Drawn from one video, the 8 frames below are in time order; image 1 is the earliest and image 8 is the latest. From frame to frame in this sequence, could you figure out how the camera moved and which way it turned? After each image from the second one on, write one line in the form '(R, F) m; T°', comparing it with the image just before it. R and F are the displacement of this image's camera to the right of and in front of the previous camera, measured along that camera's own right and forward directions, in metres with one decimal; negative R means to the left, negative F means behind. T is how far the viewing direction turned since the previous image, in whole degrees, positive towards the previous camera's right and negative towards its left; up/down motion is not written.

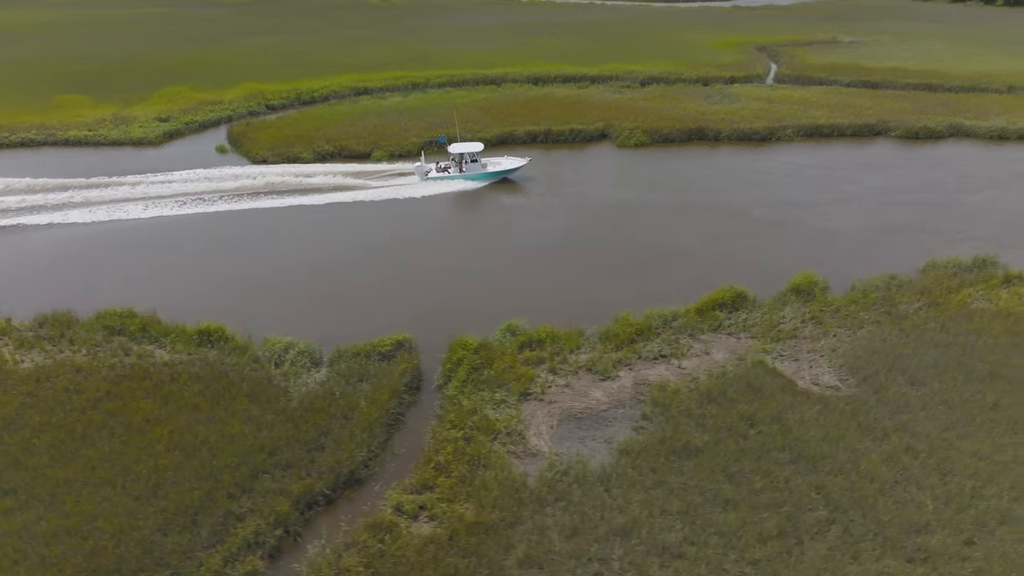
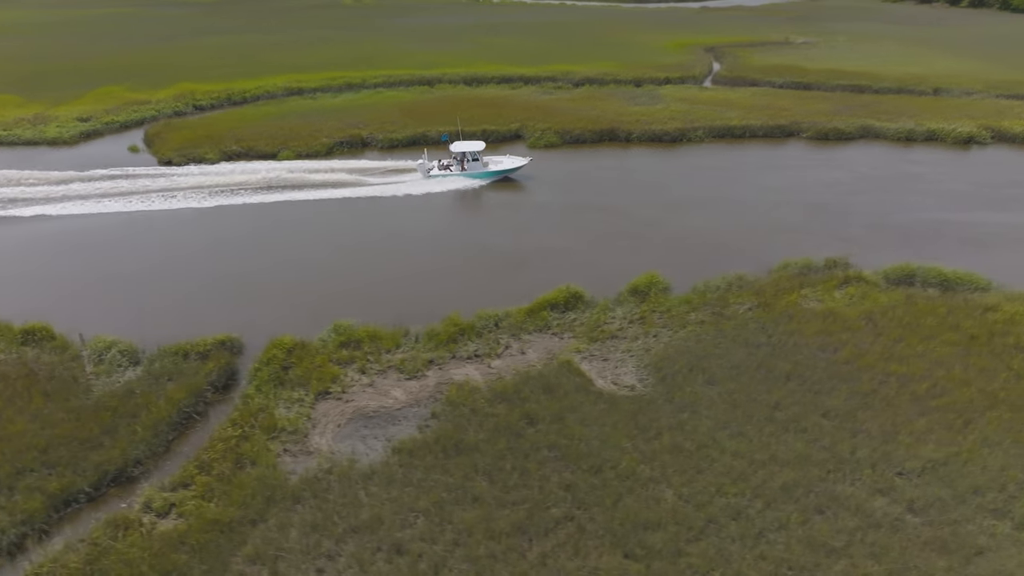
(+4.6, -0.3) m; 0°
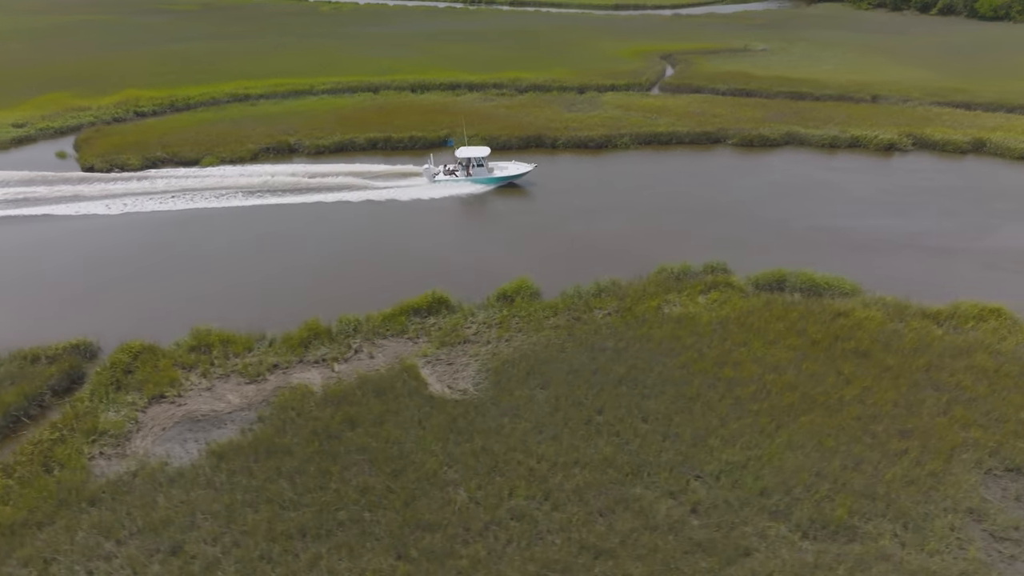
(+3.9, -0.2) m; 0°
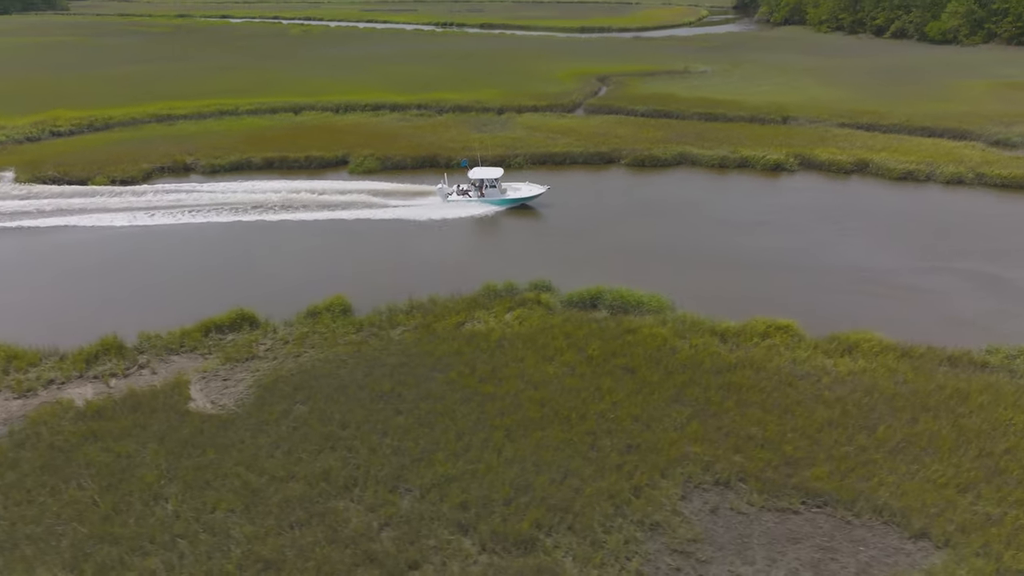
(+5.6, -0.3) m; 0°
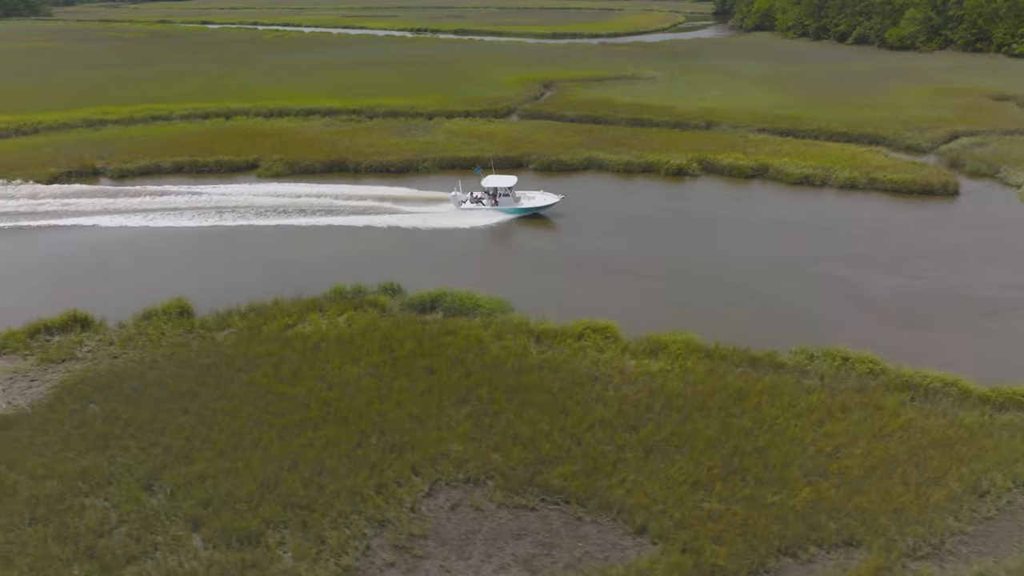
(+5.0, -0.3) m; 0°
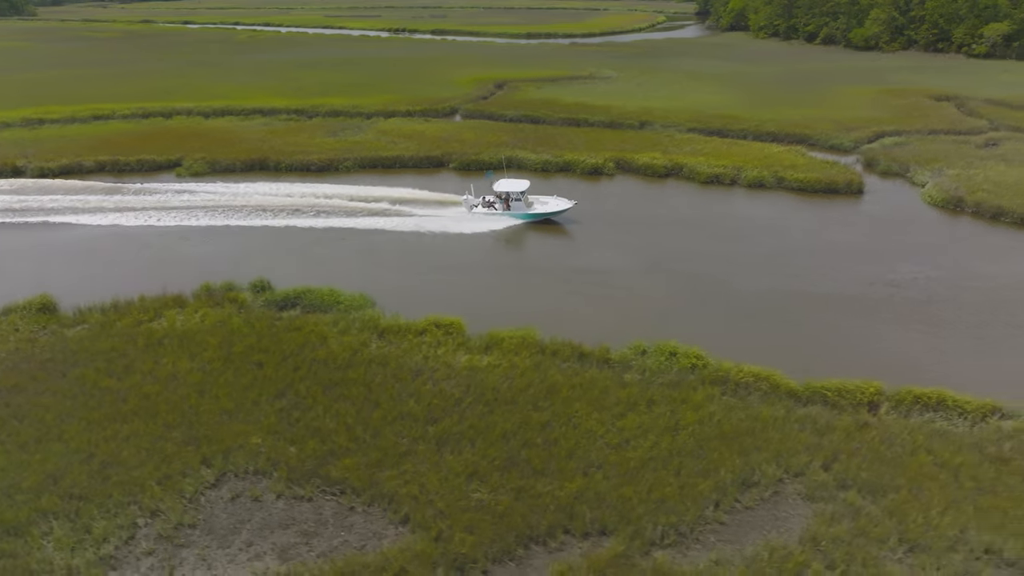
(+4.4, -0.3) m; 0°
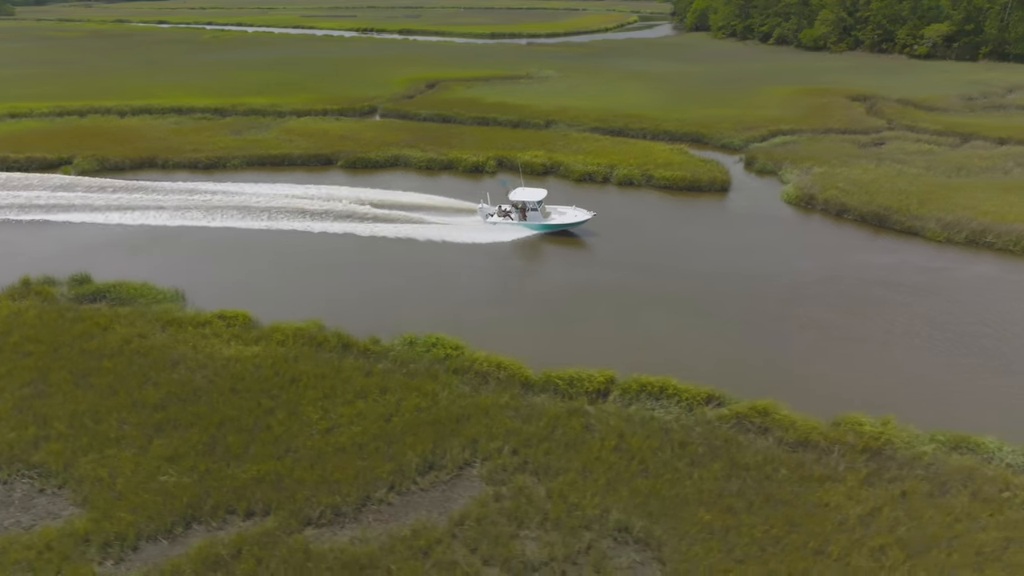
(+6.3, -0.6) m; 0°
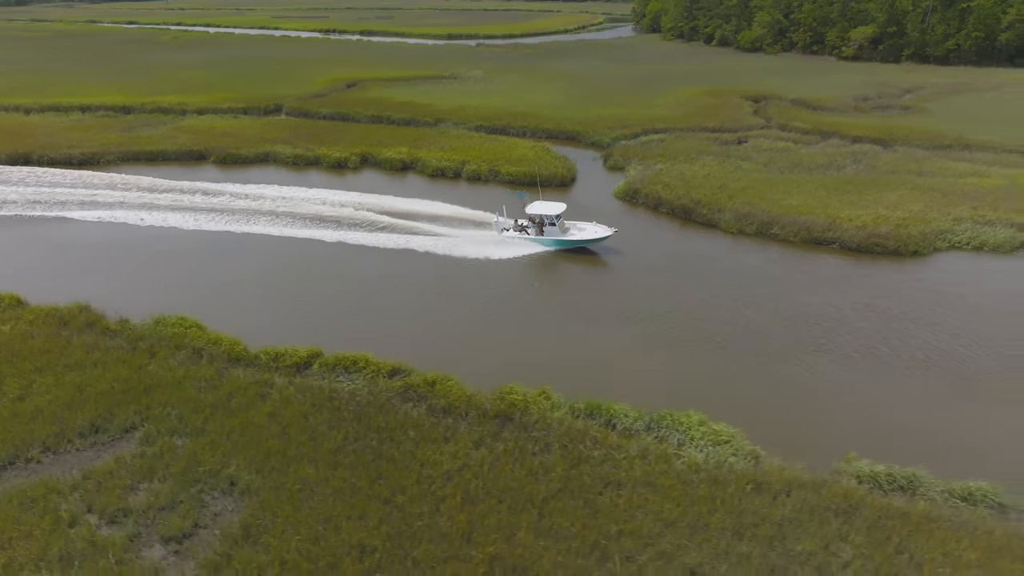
(+7.6, -1.4) m; 0°
